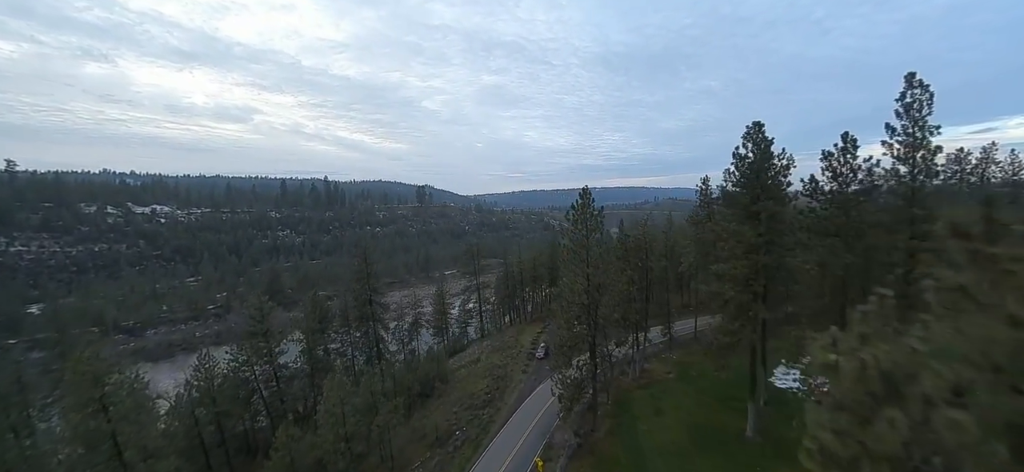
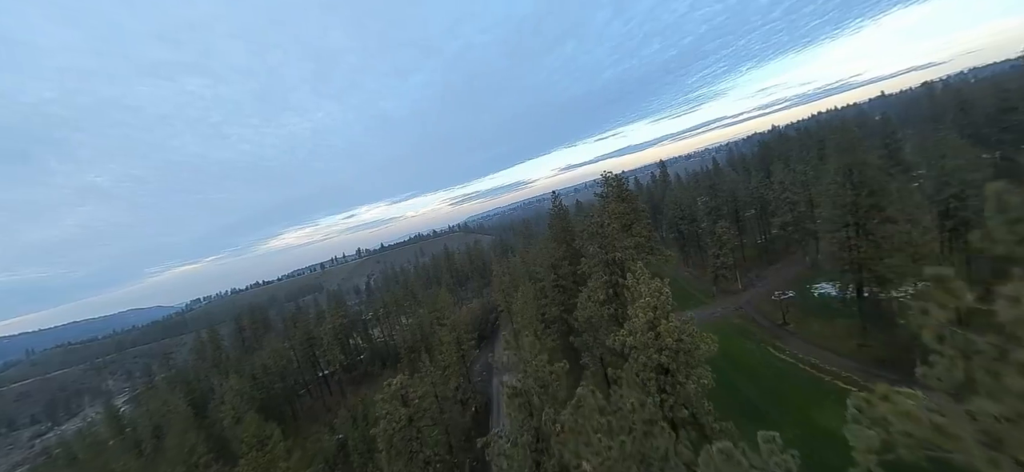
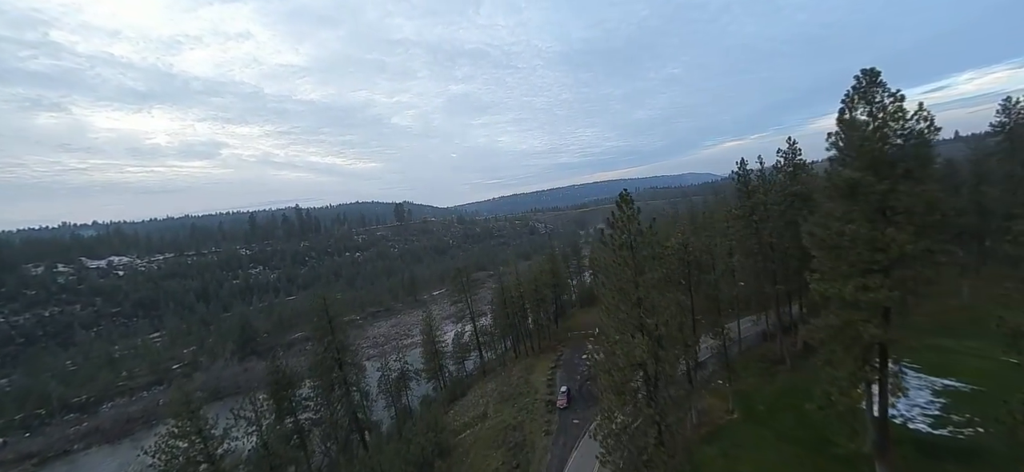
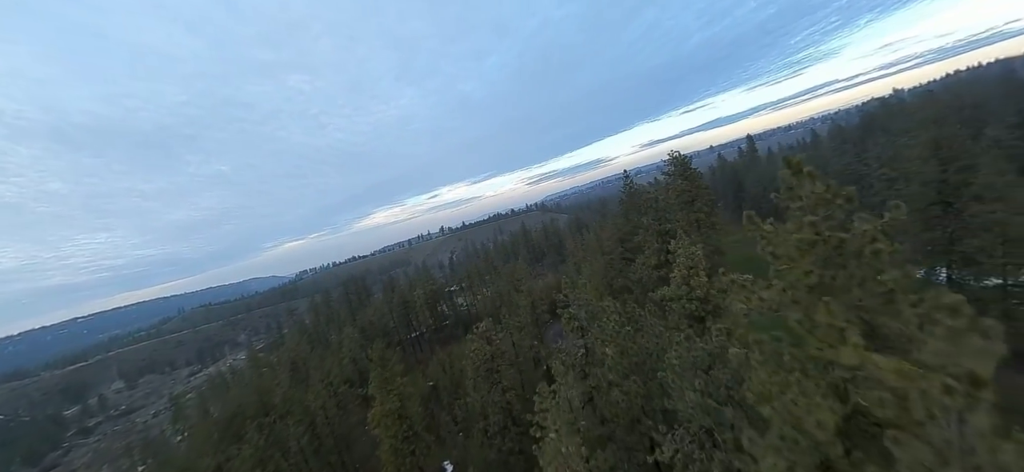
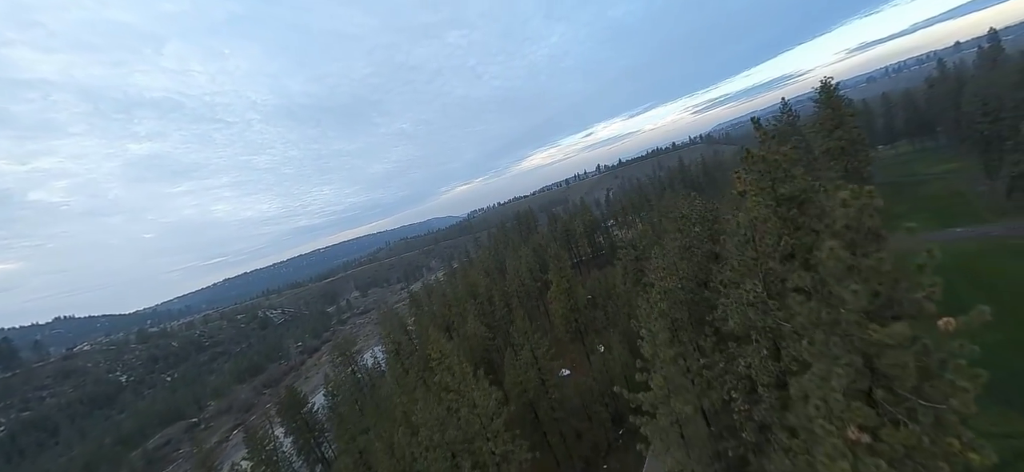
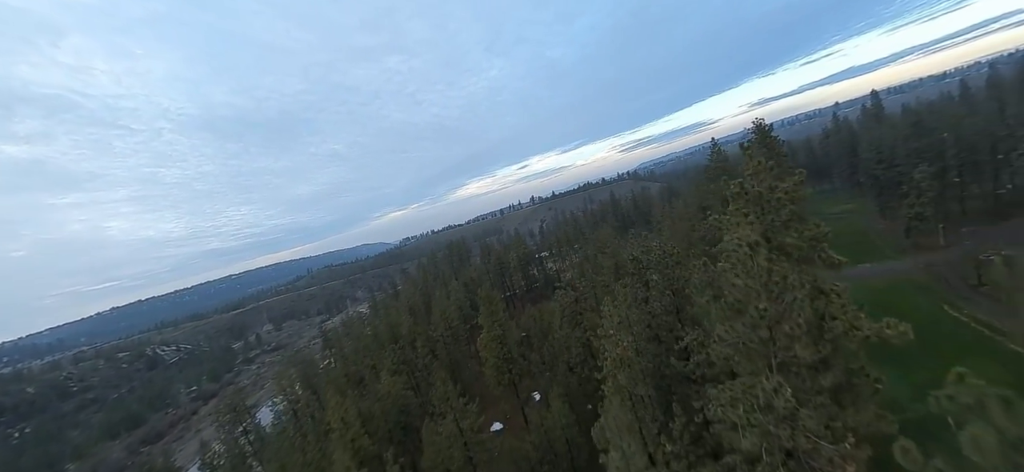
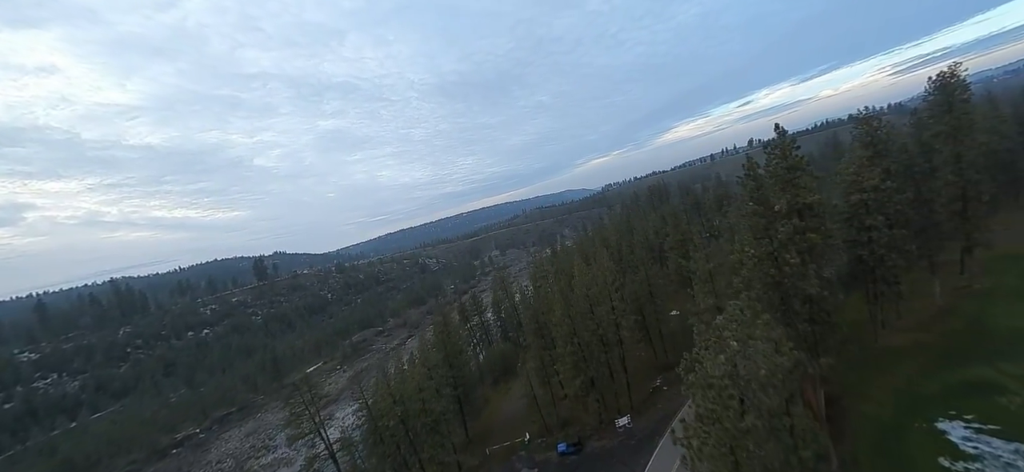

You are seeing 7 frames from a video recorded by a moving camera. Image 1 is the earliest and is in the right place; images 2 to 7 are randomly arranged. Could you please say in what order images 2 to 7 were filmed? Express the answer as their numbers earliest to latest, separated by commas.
3, 7, 5, 6, 4, 2
